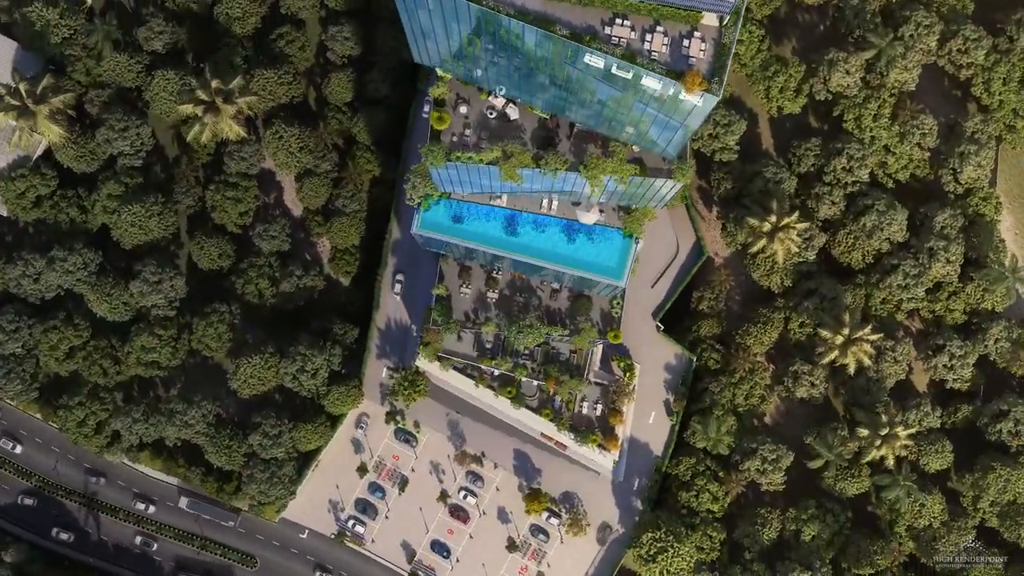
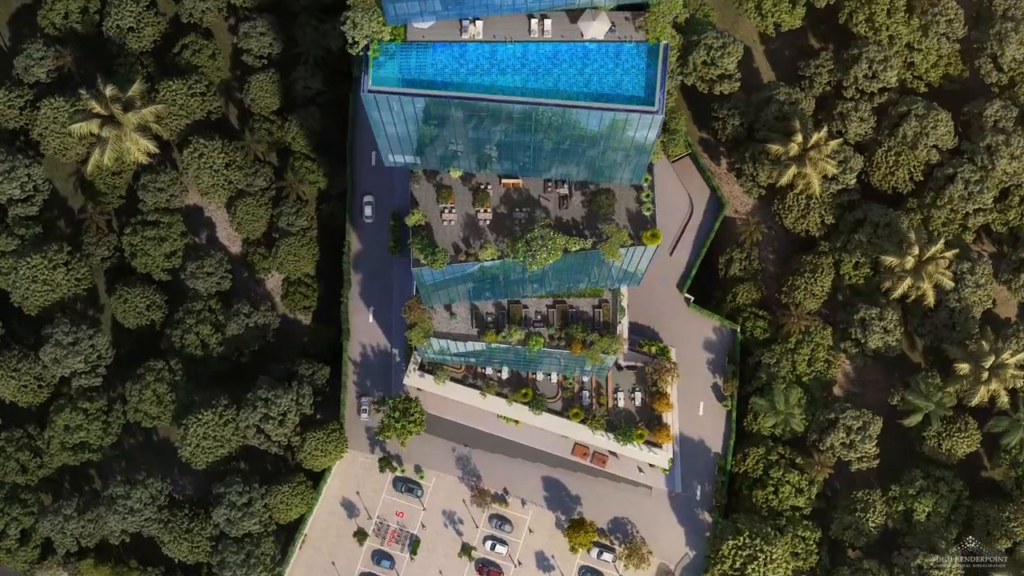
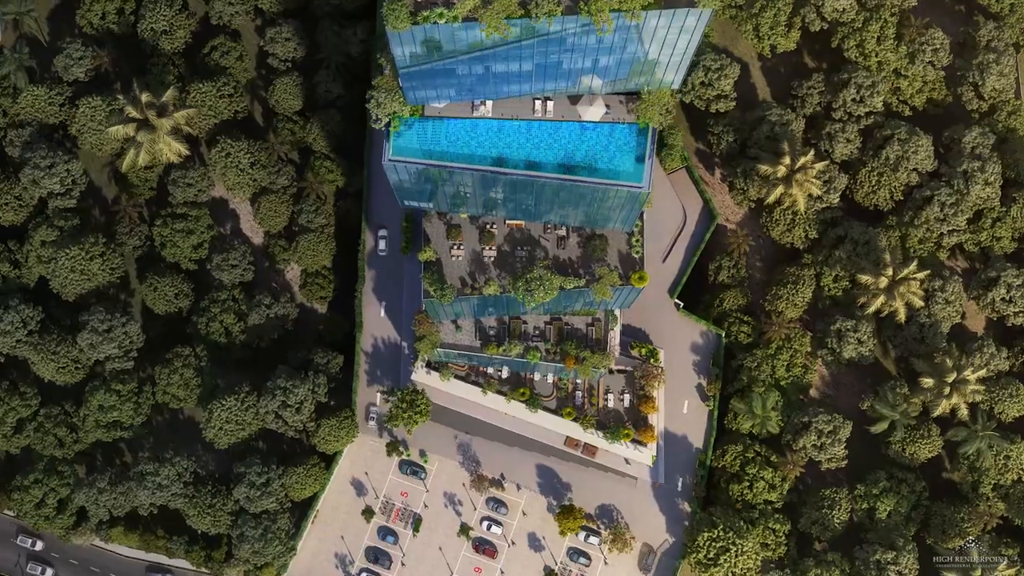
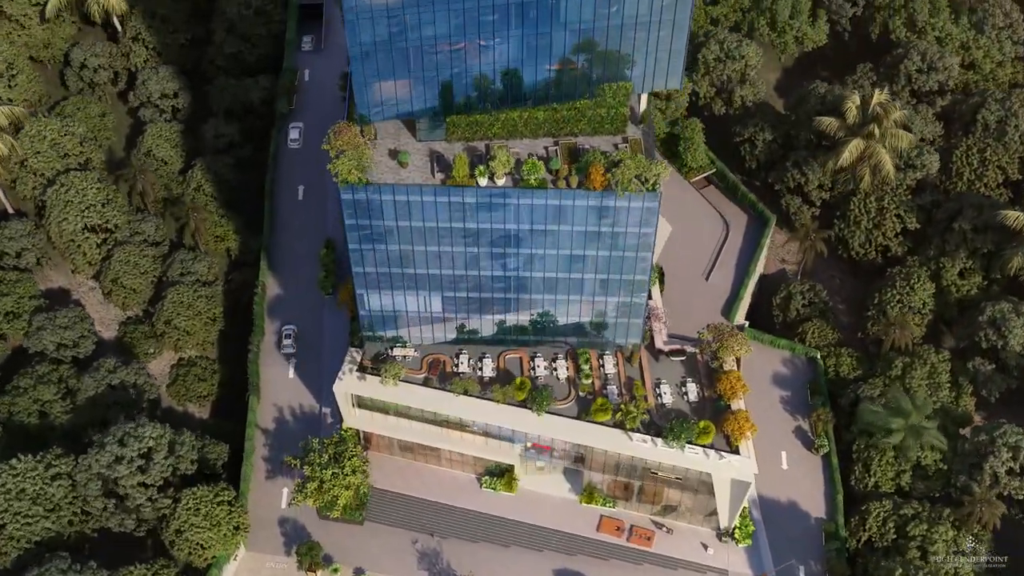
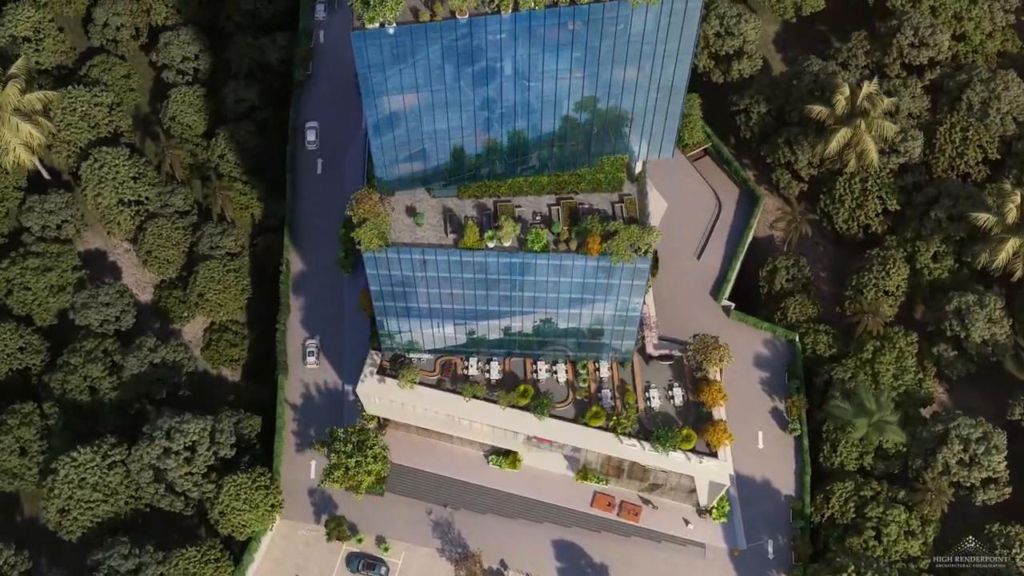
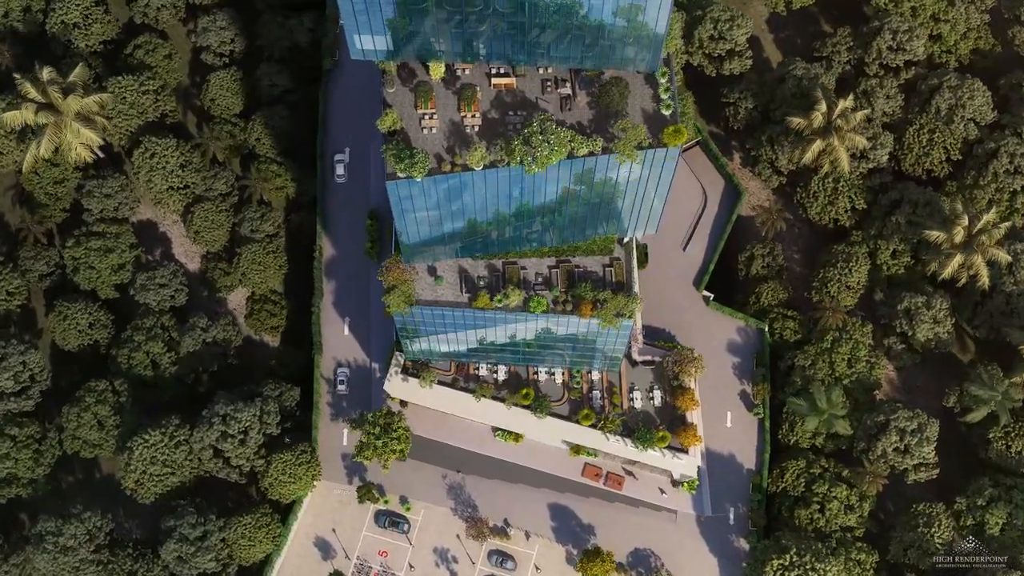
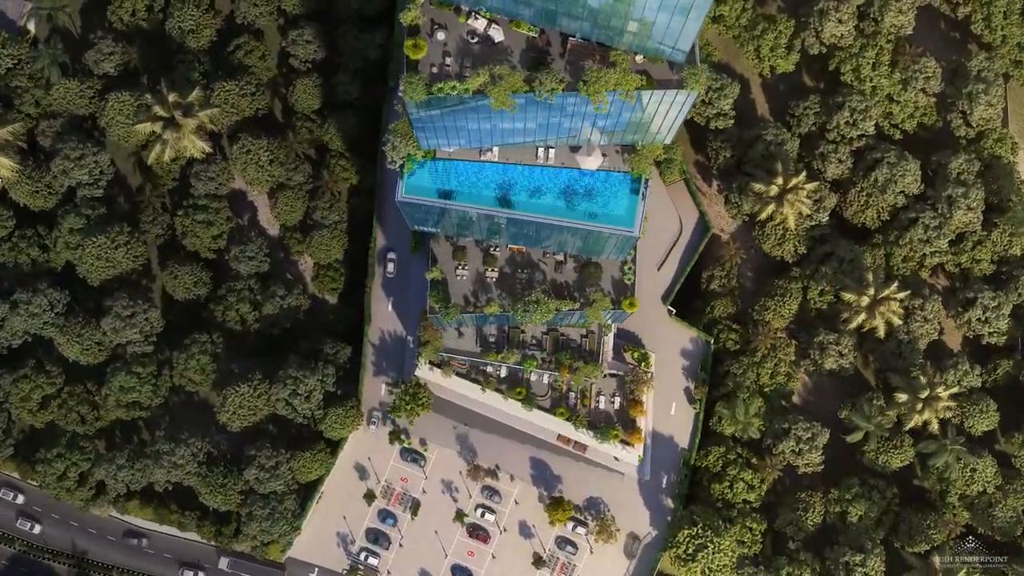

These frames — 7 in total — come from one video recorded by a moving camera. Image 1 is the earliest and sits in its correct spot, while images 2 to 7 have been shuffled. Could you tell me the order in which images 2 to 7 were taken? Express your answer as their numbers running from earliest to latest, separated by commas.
7, 3, 2, 6, 5, 4
